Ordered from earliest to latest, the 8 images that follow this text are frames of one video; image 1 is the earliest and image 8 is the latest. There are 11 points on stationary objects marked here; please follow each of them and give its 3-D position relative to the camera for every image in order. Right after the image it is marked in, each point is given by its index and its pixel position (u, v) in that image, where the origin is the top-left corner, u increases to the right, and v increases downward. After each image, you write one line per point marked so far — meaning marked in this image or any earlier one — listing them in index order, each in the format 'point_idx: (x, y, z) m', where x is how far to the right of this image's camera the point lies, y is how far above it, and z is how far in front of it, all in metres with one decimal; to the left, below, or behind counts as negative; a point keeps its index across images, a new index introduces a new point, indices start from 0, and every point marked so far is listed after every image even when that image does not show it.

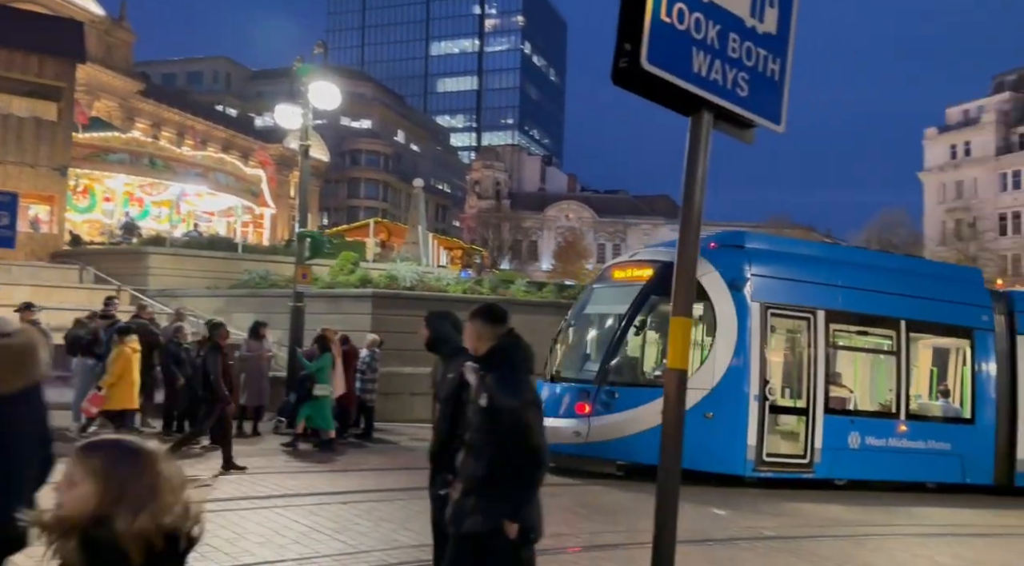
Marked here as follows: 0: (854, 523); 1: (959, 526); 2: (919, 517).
0: (+3.5, -2.3, +9.9) m
1: (+4.8, -2.5, +10.4) m
2: (+4.6, -2.5, +11.0) m
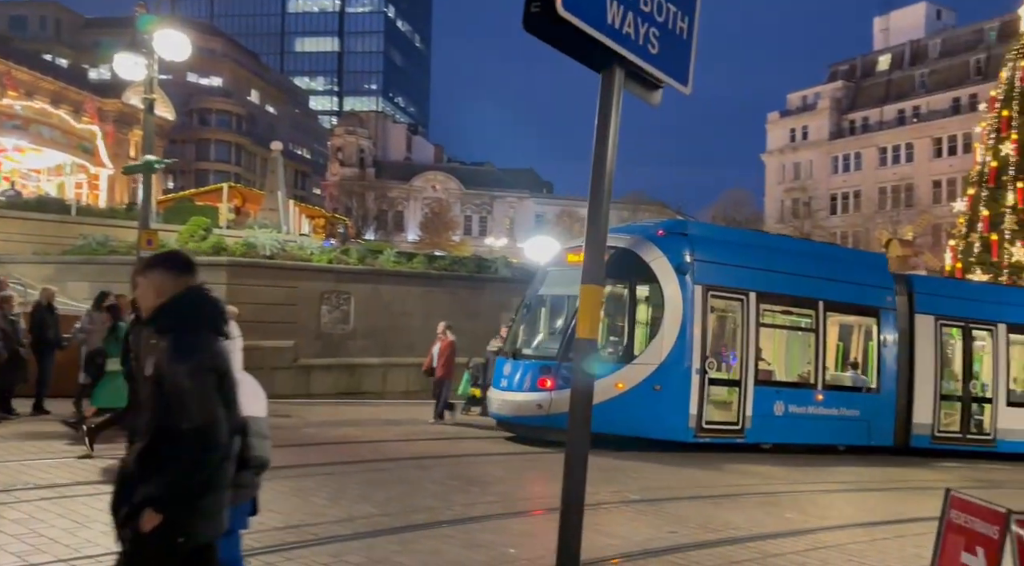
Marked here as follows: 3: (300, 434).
0: (+2.1, -2.1, +10.2) m
1: (+3.3, -2.2, +10.9) m
2: (+3.0, -2.3, +11.4) m
3: (-2.8, -2.0, +12.8) m
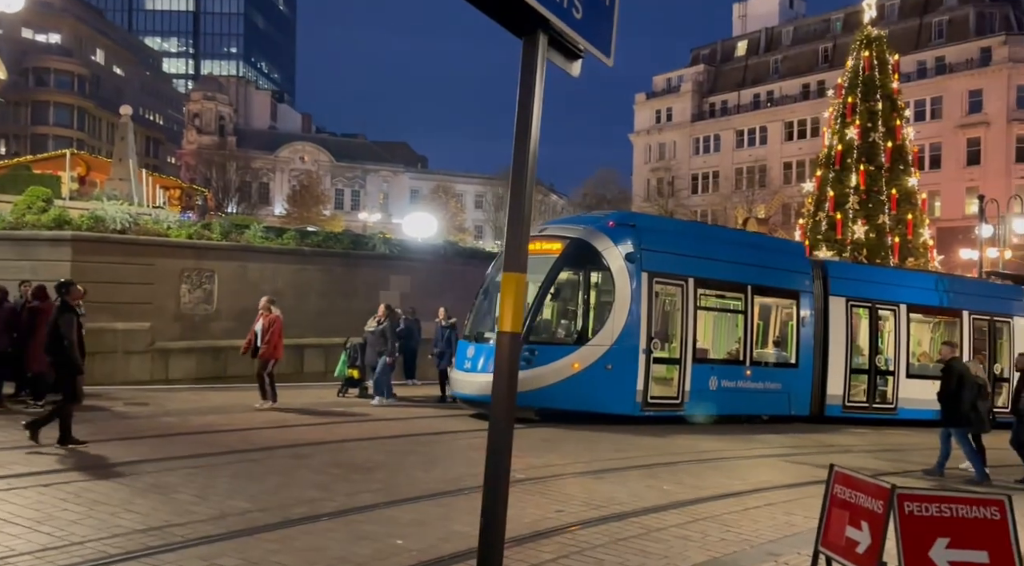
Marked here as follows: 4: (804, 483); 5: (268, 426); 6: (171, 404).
0: (+0.8, -1.9, +10.2) m
1: (+1.9, -2.0, +11.1) m
2: (+1.5, -2.0, +11.5) m
3: (-4.4, -1.7, +12.1) m
4: (+2.9, -2.0, +9.6) m
5: (-3.1, -1.8, +12.1) m
6: (-5.1, -1.8, +14.5) m
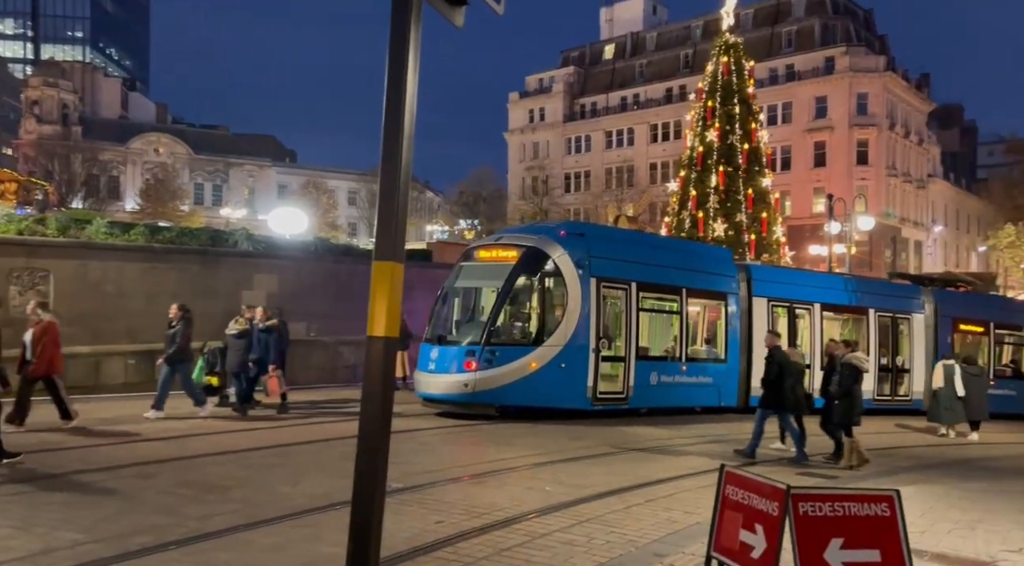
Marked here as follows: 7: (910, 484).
0: (-0.5, -1.8, +9.9) m
1: (+0.5, -2.0, +10.9) m
2: (+0.1, -2.0, +11.3) m
3: (-5.8, -1.8, +11.1) m
4: (+1.7, -1.9, +9.6) m
5: (-4.5, -1.8, +11.3) m
6: (-6.9, -1.8, +13.4) m
7: (+4.4, -2.2, +10.8) m
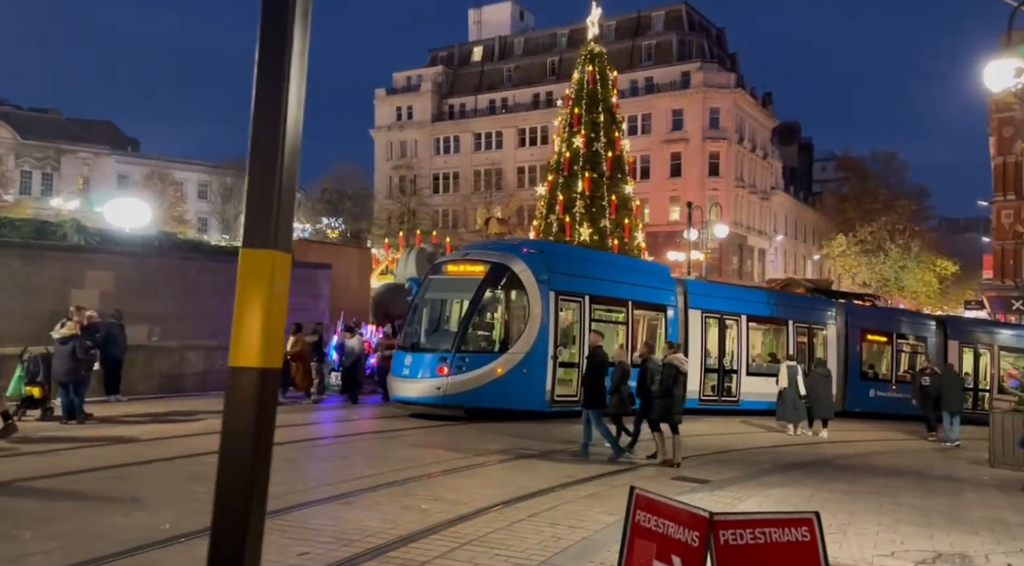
0: (-1.7, -1.8, +9.2) m
1: (-0.9, -2.0, +10.3) m
2: (-1.3, -2.0, +10.6) m
3: (-7.2, -1.8, +9.6) m
4: (+0.5, -1.9, +9.2) m
5: (-5.9, -1.8, +10.0) m
6: (-8.5, -1.8, +11.8) m
7: (+3.0, -2.2, +10.7) m
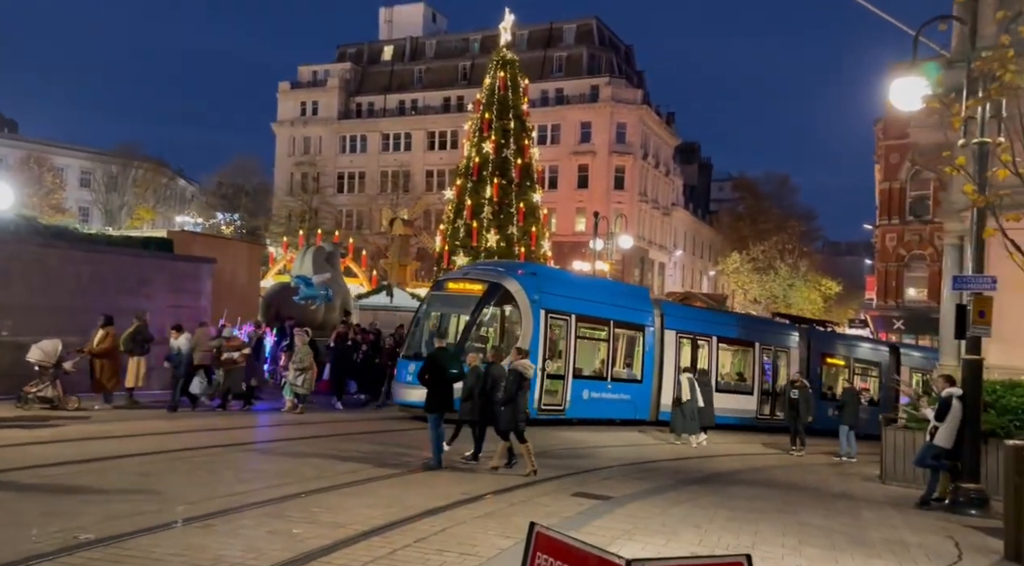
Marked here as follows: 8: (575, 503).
0: (-2.7, -1.8, +8.4) m
1: (-1.9, -2.0, +9.6) m
2: (-2.4, -1.9, +9.9) m
3: (-8.2, -1.5, +8.4) m
4: (-0.5, -2.0, +8.7) m
5: (-6.9, -1.6, +8.9) m
6: (-9.7, -1.6, +10.4) m
7: (+1.8, -2.3, +10.4) m
8: (+0.6, -2.1, +9.4) m
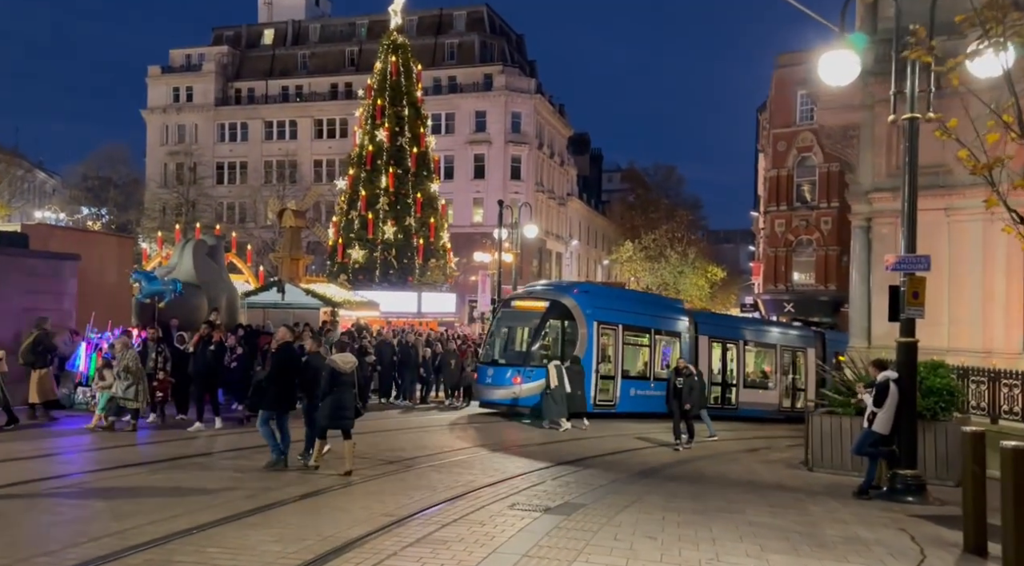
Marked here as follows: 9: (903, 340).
0: (-3.1, -1.8, +7.0) m
1: (-2.6, -1.9, +8.3) m
2: (-3.1, -1.9, +8.6) m
3: (-8.6, -1.7, +6.4) m
4: (-1.0, -1.9, +7.5) m
5: (-7.4, -1.7, +7.0) m
6: (-10.4, -1.8, +8.2) m
7: (+1.1, -2.2, +9.5) m
8: (0.0, -2.0, +8.4) m
9: (+4.9, -0.7, +12.3) m
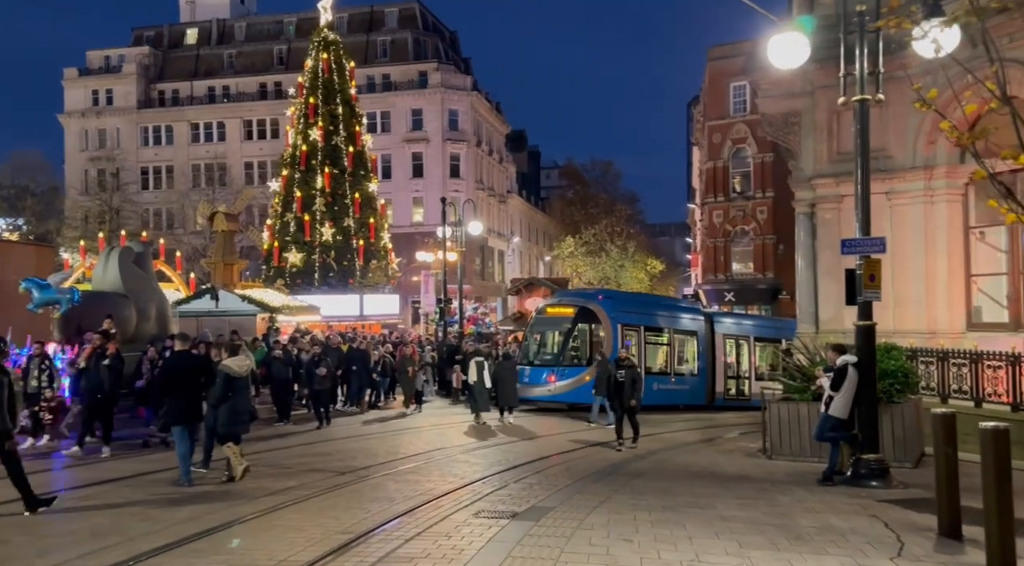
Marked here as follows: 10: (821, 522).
0: (-3.4, -1.9, +6.3) m
1: (-2.9, -2.0, +7.6) m
2: (-3.4, -2.0, +7.8) m
3: (-8.8, -2.0, +5.3) m
4: (-1.3, -1.9, +6.9) m
5: (-7.7, -2.0, +6.0) m
6: (-10.7, -2.1, +7.1) m
7: (+0.7, -2.1, +9.0) m
8: (-0.3, -2.0, +7.8) m
9: (+4.3, -0.5, +12.1) m
10: (+2.9, -2.2, +9.1) m
